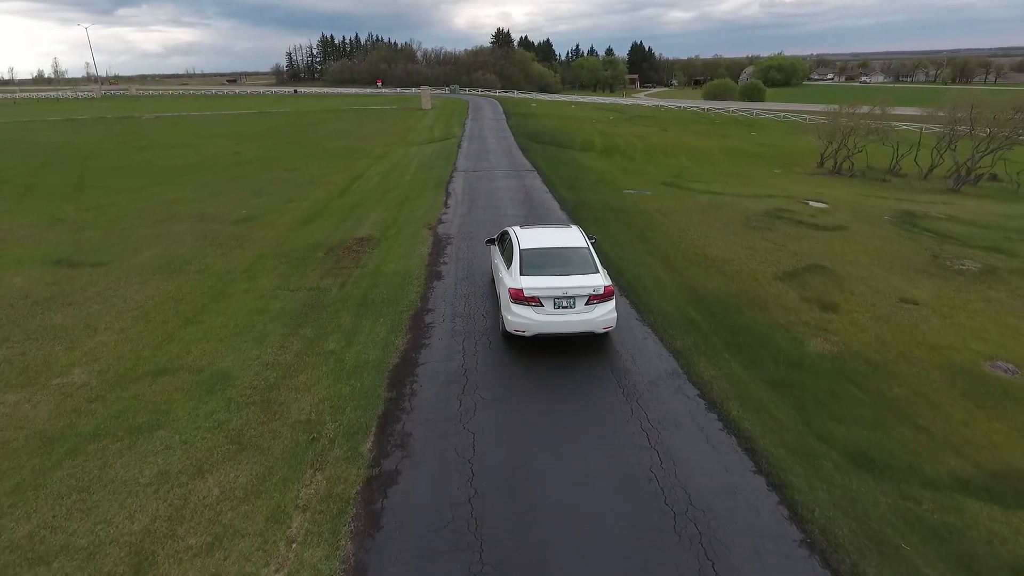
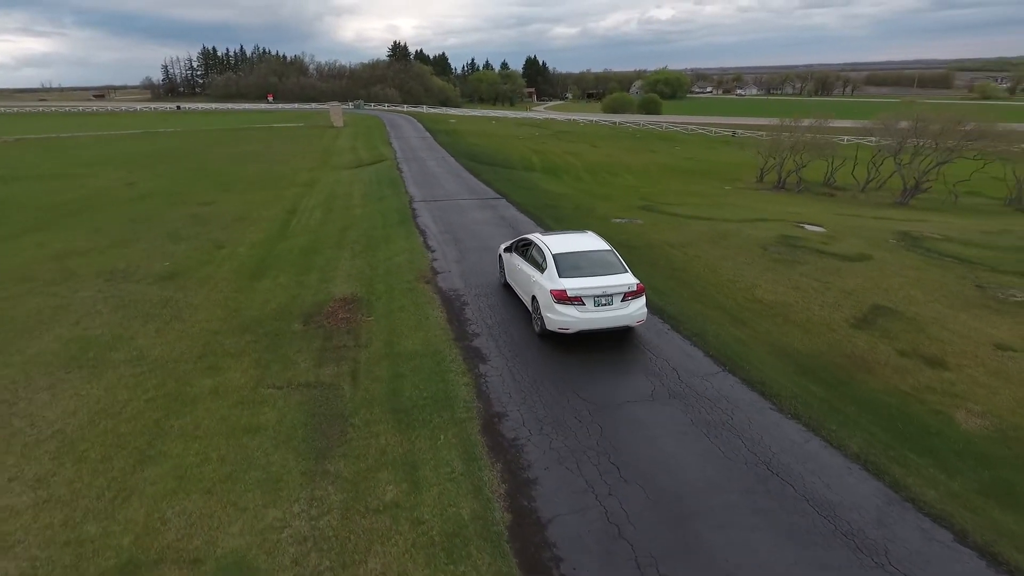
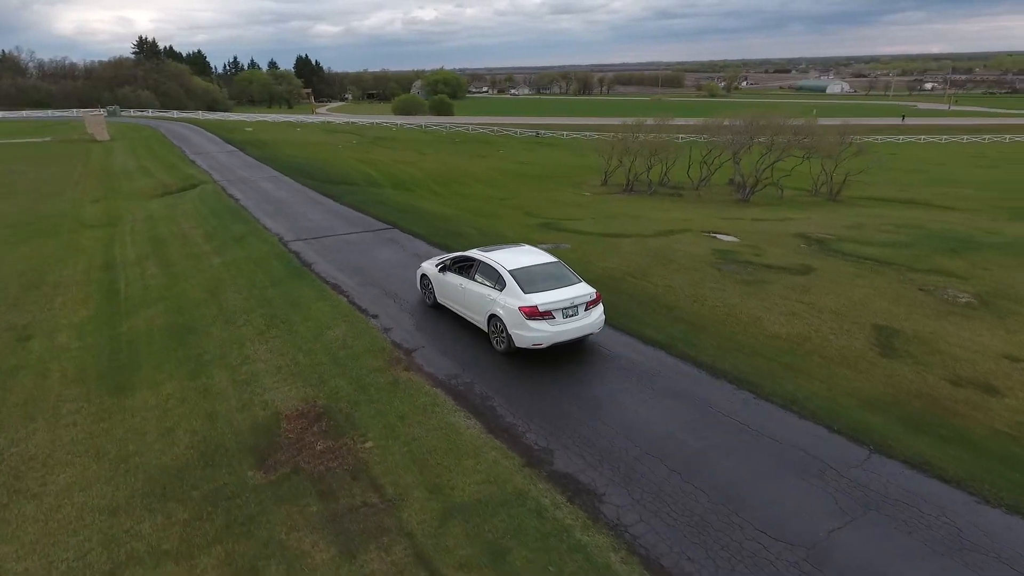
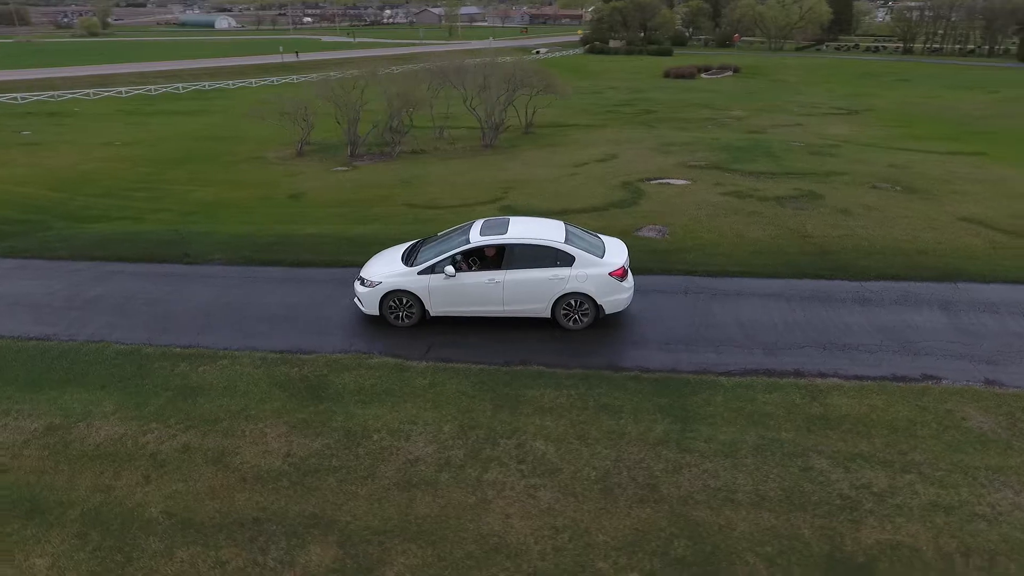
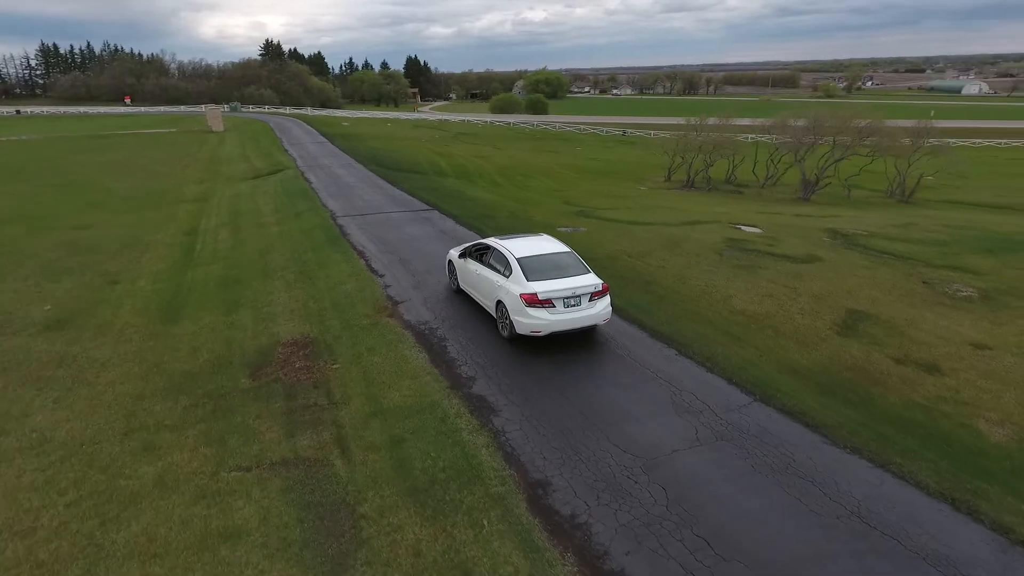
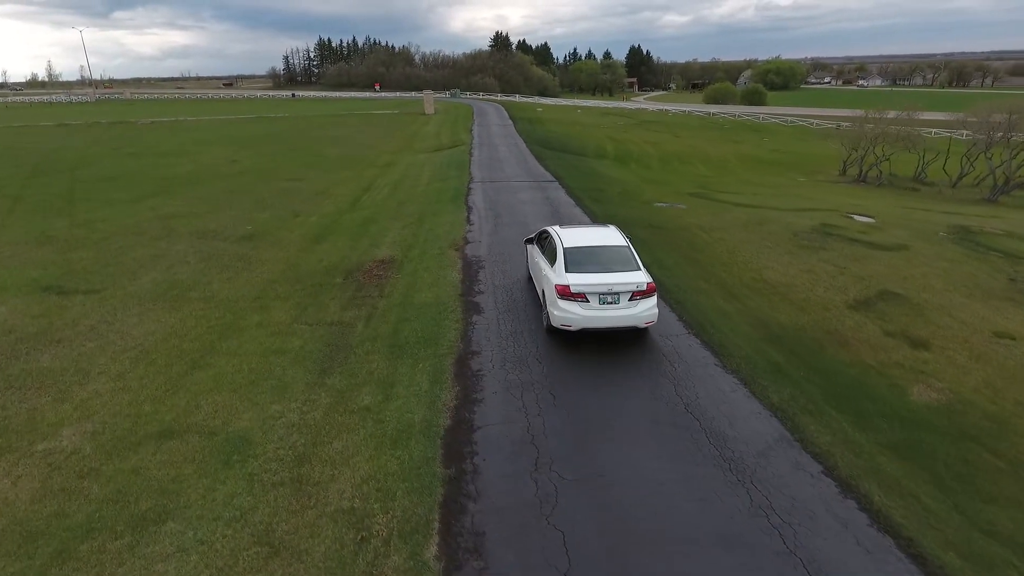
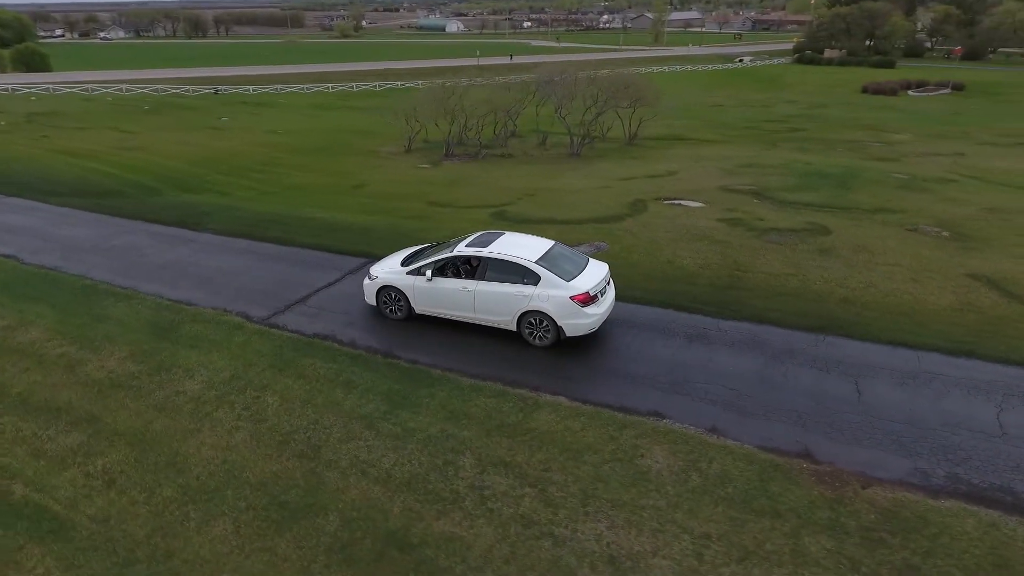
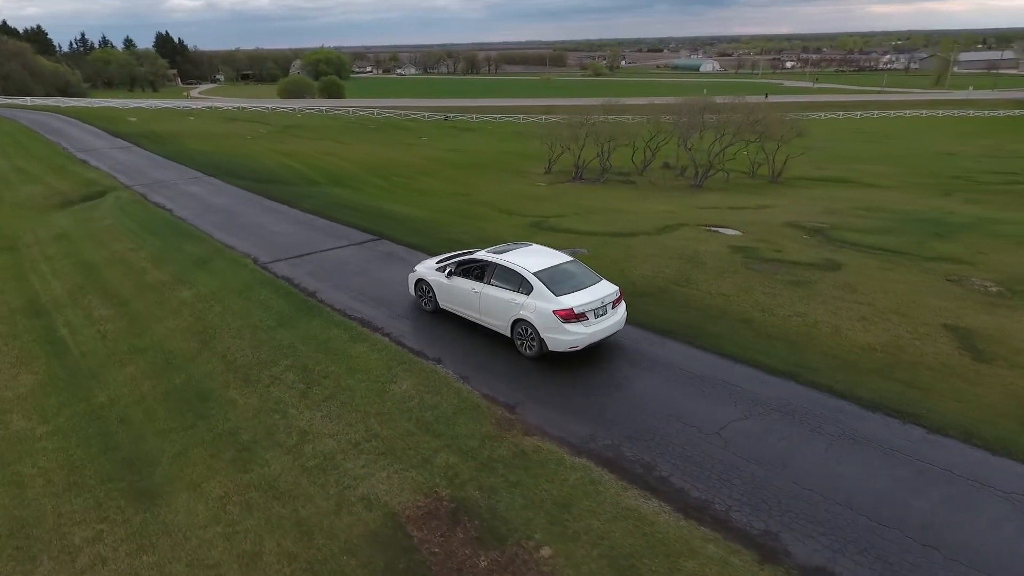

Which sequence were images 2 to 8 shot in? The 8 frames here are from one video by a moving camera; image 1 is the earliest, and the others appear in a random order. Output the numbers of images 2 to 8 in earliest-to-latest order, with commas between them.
6, 2, 5, 3, 8, 7, 4
